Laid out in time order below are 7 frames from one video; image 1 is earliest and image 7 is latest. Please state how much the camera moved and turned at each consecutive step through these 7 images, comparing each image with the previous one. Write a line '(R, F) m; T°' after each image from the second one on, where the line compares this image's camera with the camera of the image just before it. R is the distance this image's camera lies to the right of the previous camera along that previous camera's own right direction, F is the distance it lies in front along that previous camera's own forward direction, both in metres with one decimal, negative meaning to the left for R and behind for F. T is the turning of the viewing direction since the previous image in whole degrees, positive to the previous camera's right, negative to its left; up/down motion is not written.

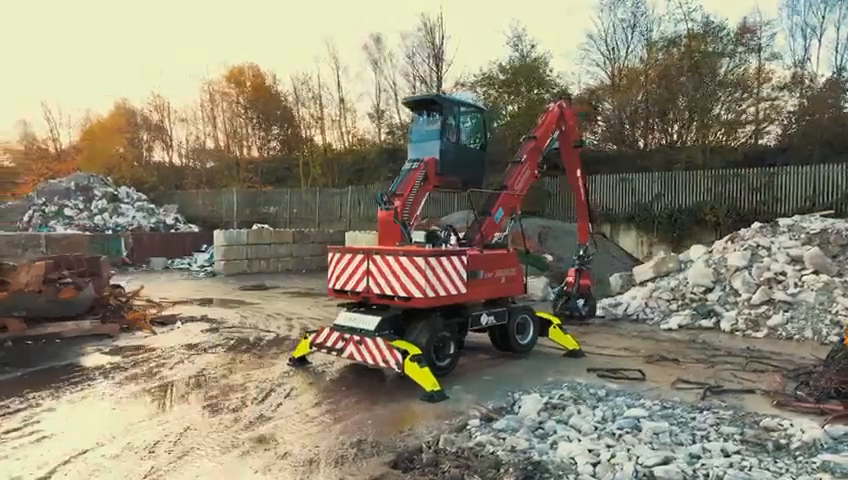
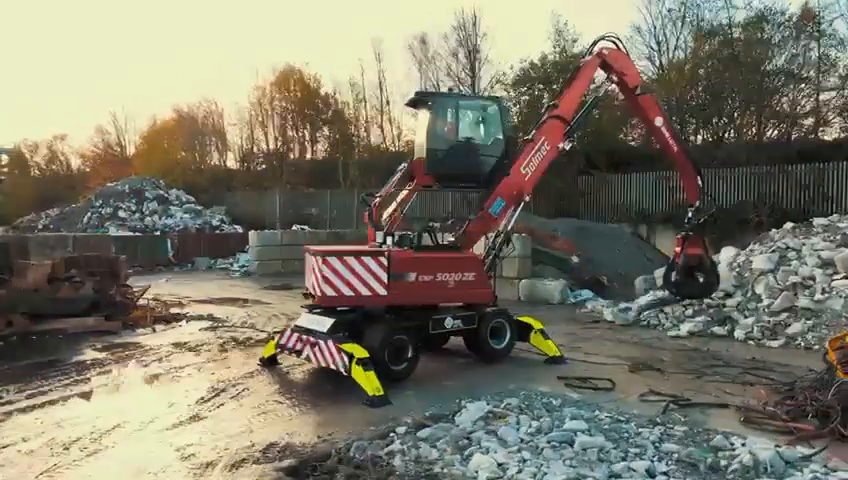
(+1.3, +0.3) m; -6°
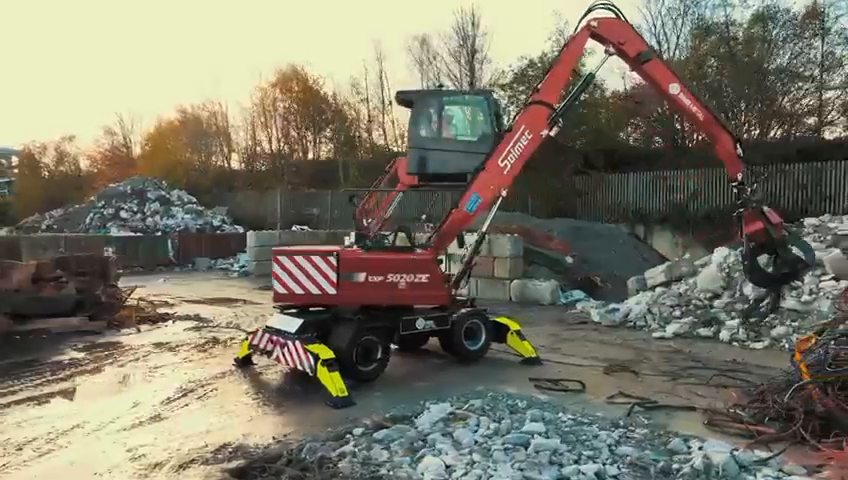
(+0.5, 0.0) m; -1°
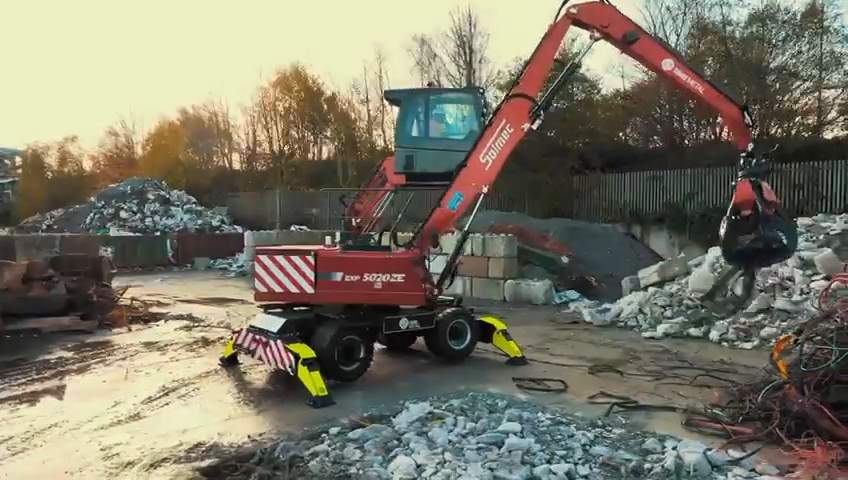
(+0.3, 0.0) m; 0°
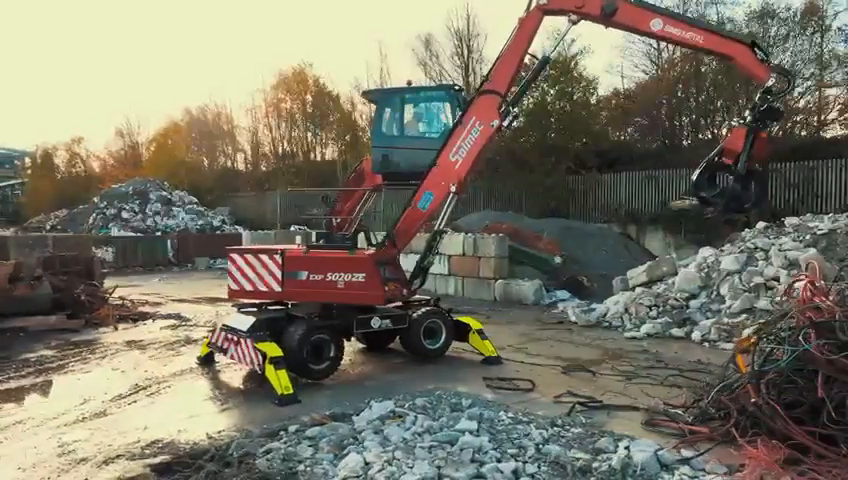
(+0.5, 0.0) m; -1°
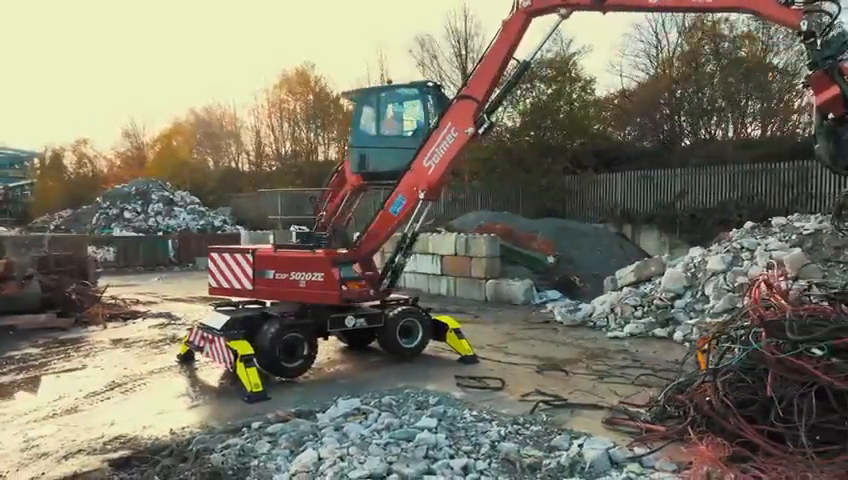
(+0.4, -0.1) m; -1°
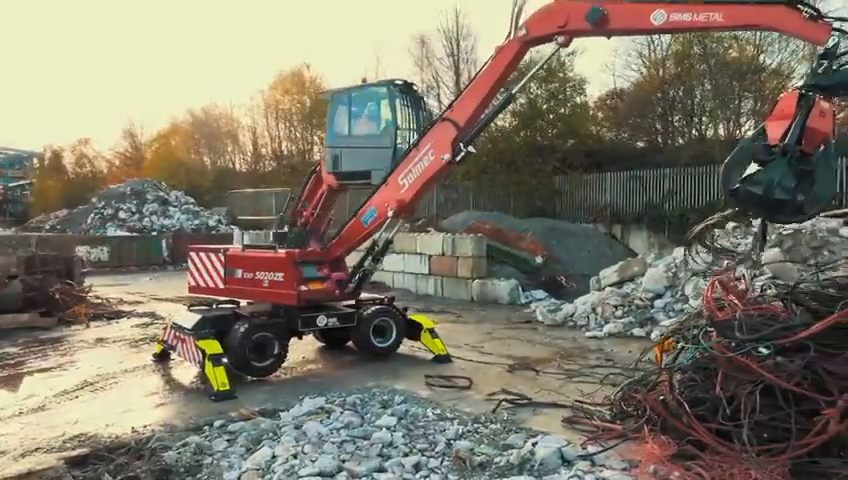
(+0.4, 0.0) m; 0°
